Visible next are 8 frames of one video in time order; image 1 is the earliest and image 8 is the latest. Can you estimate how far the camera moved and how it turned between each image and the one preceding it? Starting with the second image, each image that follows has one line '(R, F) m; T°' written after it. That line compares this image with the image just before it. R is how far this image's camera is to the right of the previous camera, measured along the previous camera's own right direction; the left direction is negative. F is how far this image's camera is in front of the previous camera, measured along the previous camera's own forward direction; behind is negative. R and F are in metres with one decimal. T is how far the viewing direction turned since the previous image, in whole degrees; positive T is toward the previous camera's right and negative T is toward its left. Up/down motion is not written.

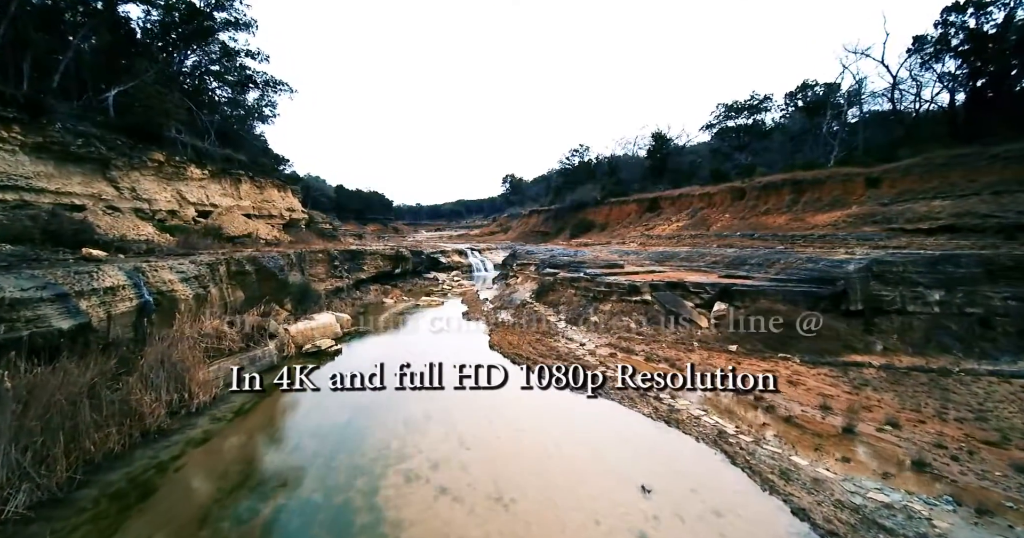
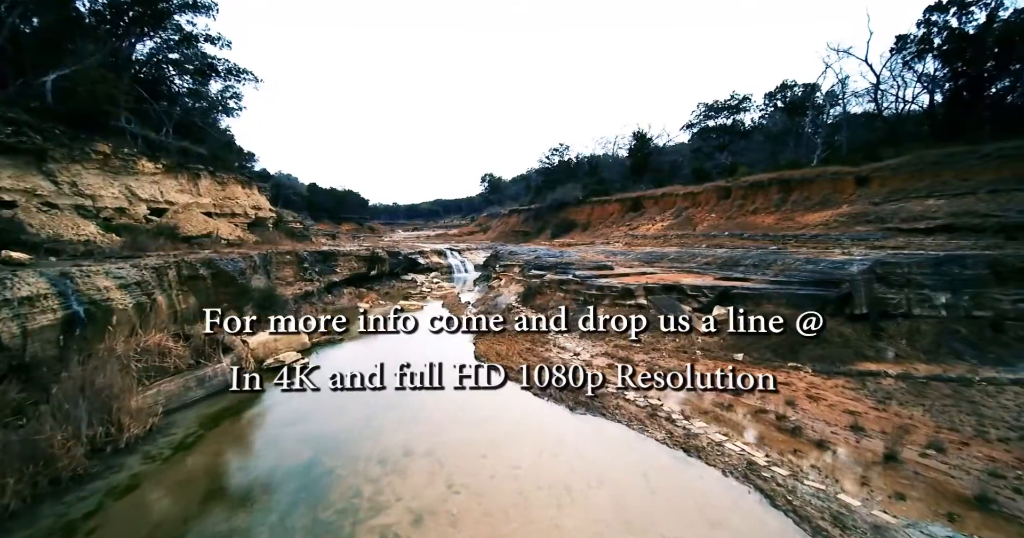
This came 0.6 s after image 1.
(-0.2, +0.8) m; +3°
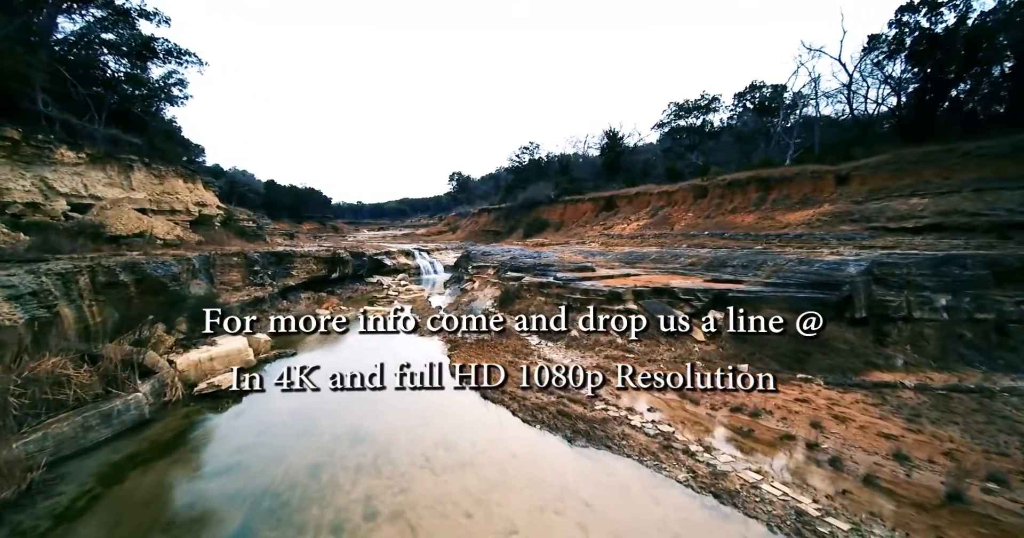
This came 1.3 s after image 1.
(-0.2, +1.0) m; +4°
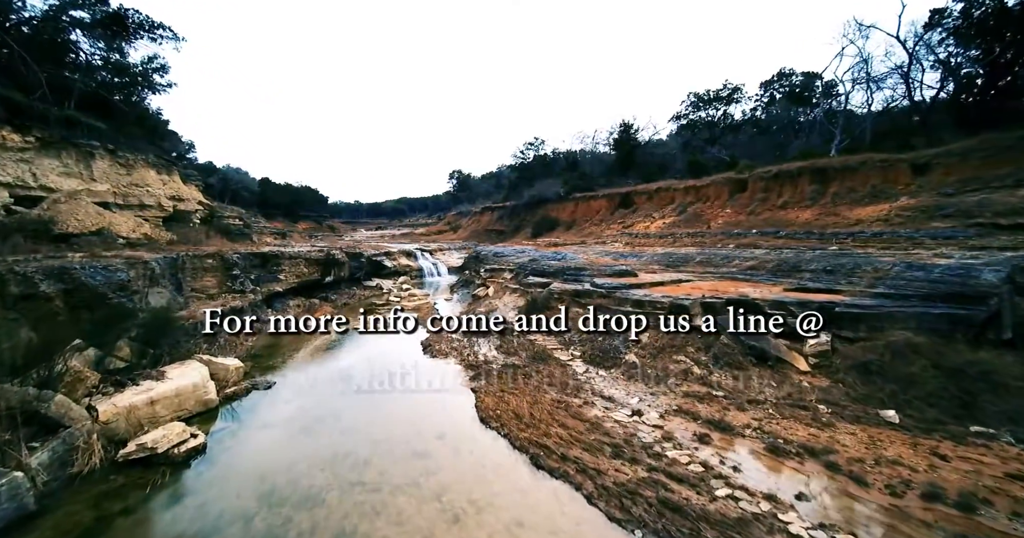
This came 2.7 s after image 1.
(-0.8, +2.0) m; 0°
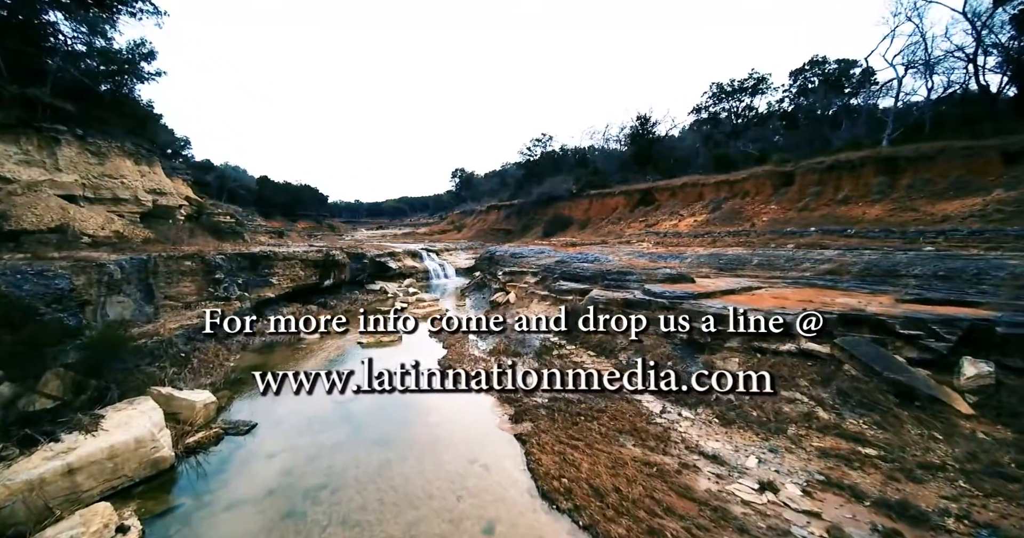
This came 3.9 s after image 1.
(-0.7, +1.6) m; 0°
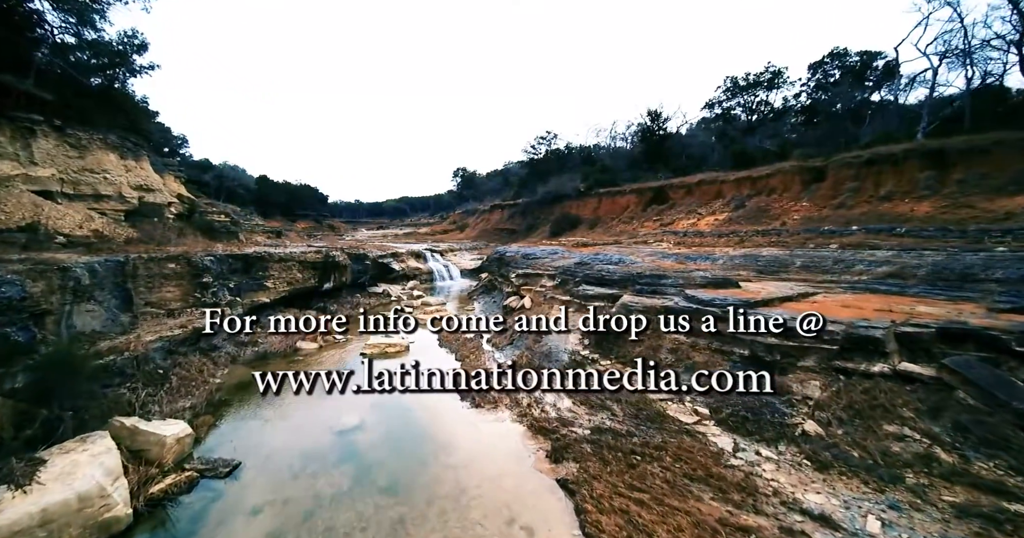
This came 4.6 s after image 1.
(-0.4, +0.9) m; 0°
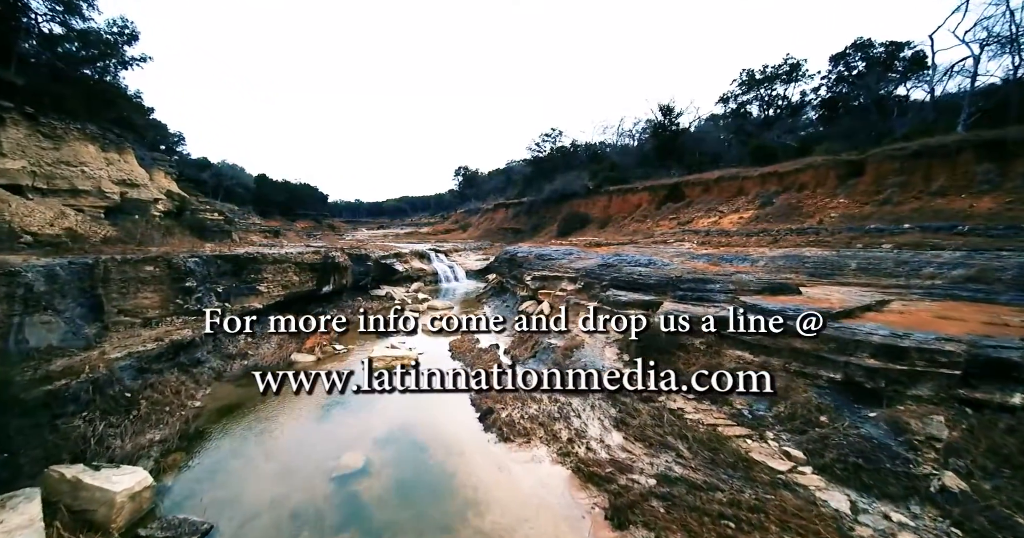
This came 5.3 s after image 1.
(-0.4, +1.0) m; 0°
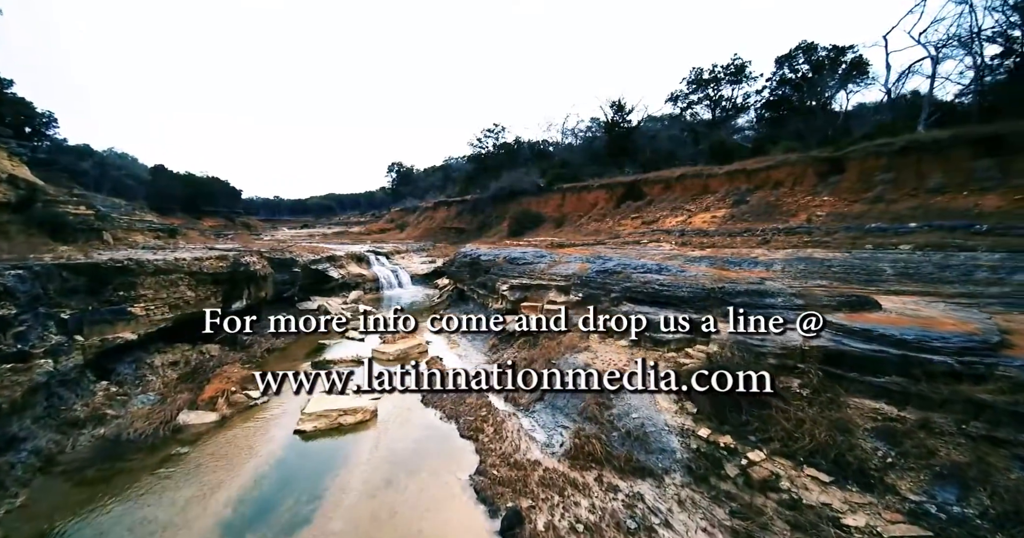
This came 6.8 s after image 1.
(-0.8, +2.1) m; +9°
